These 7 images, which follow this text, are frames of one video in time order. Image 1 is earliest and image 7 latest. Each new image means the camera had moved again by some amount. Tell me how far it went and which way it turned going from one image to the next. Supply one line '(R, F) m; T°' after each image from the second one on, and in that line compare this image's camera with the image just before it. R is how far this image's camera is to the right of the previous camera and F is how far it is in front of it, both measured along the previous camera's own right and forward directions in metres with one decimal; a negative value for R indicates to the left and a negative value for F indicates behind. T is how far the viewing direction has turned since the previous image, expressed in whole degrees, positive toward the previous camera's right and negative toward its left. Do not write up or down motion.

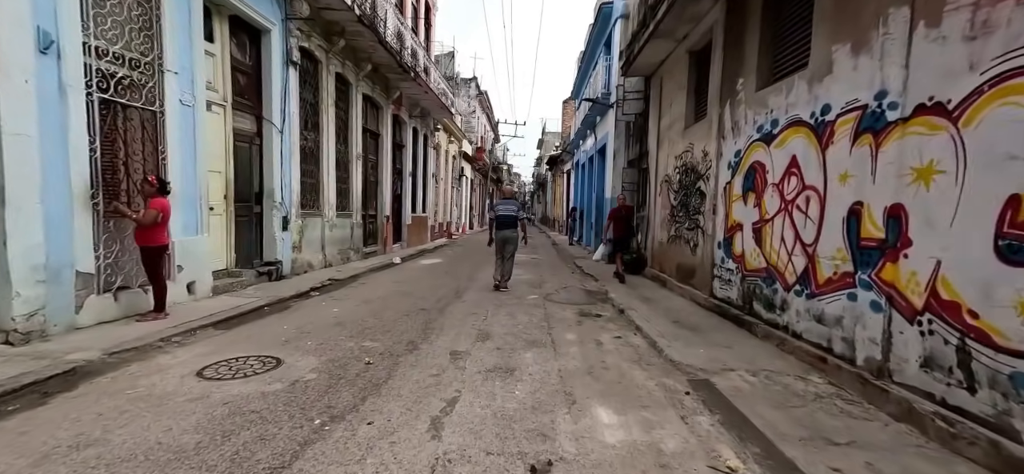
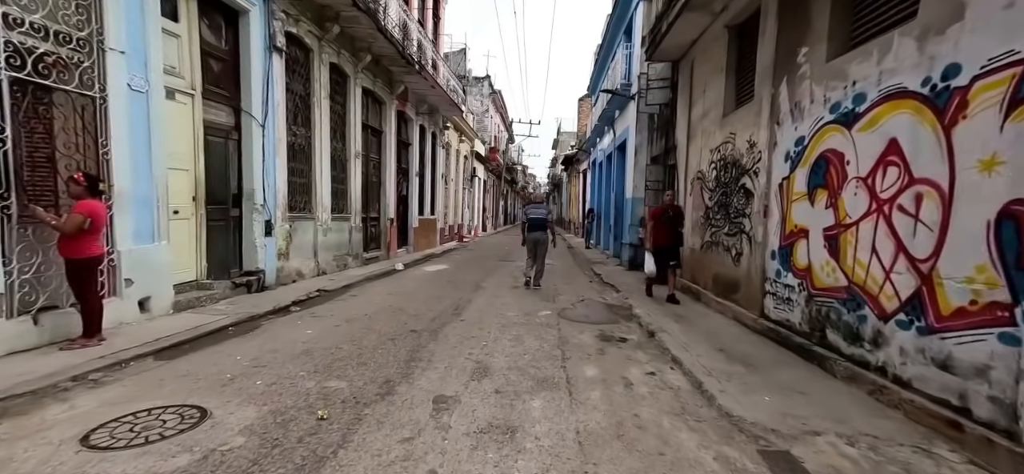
(+0.1, +1.0) m; -2°
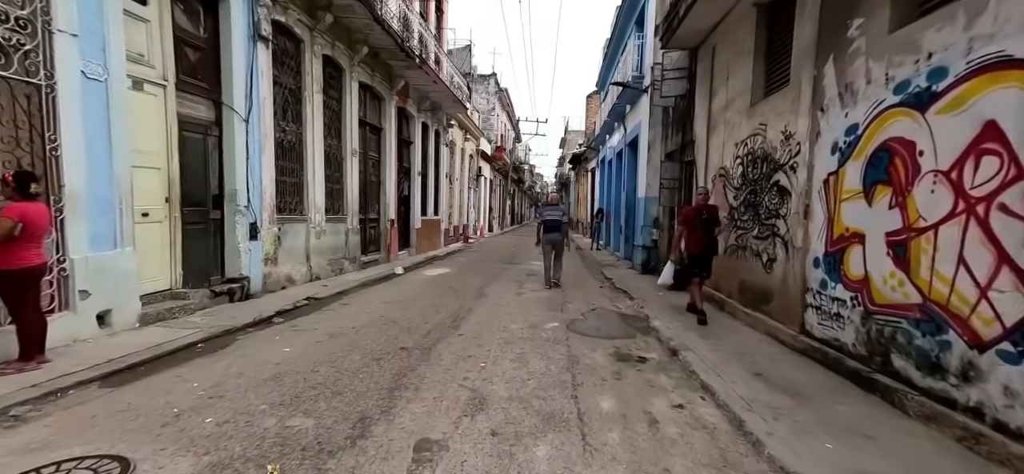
(+0.1, +0.6) m; -1°
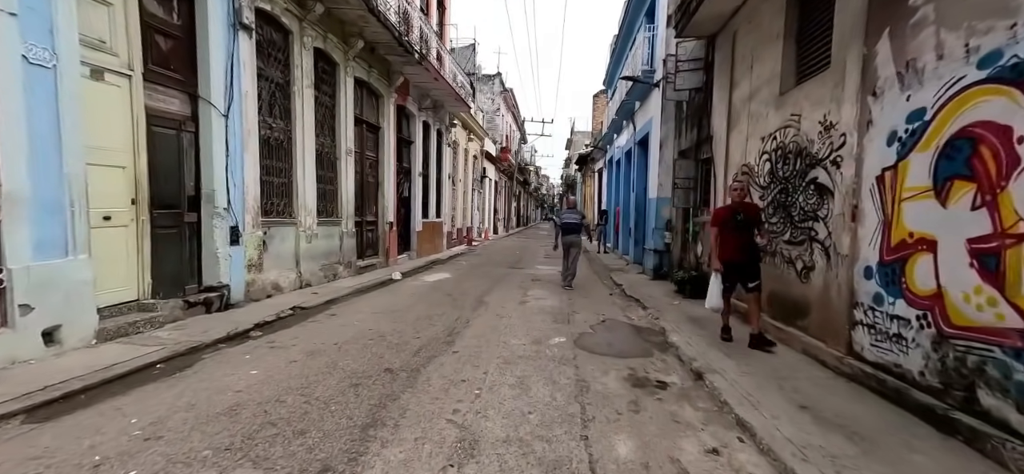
(+0.1, +0.6) m; -1°
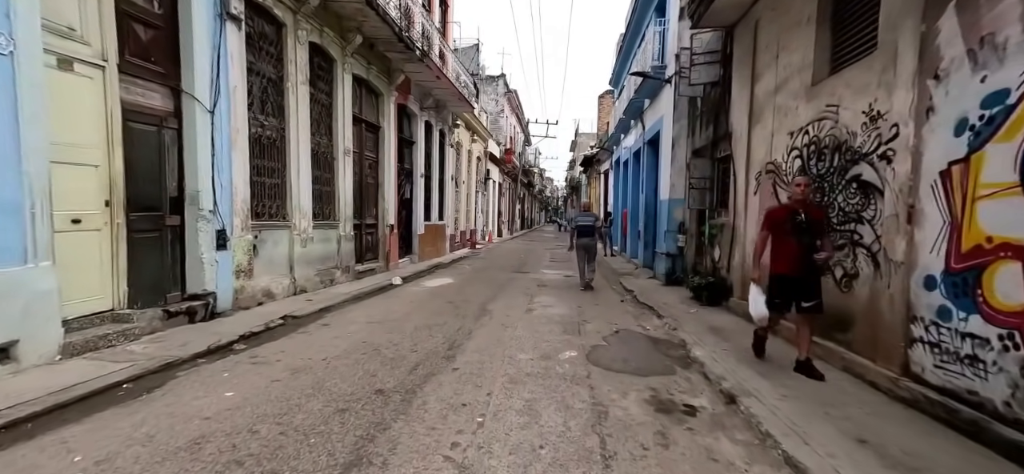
(0.0, +0.5) m; -1°
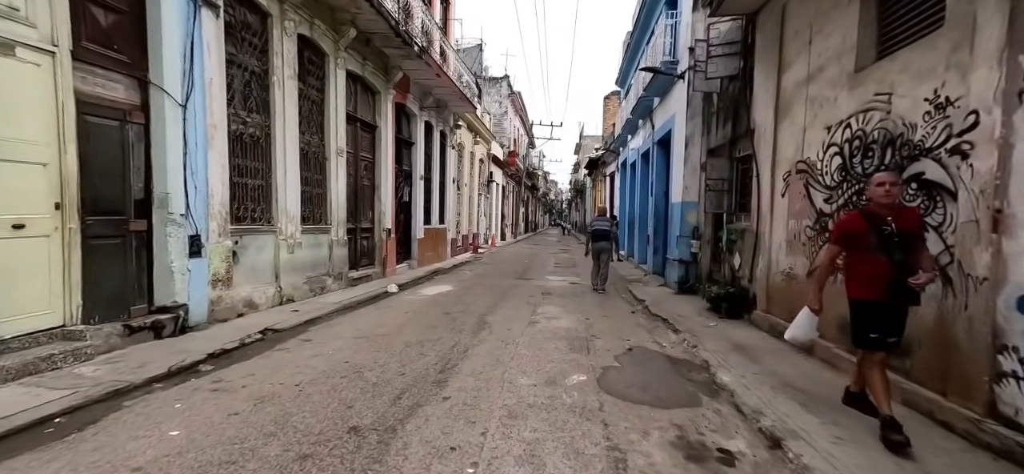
(0.0, +0.6) m; -1°
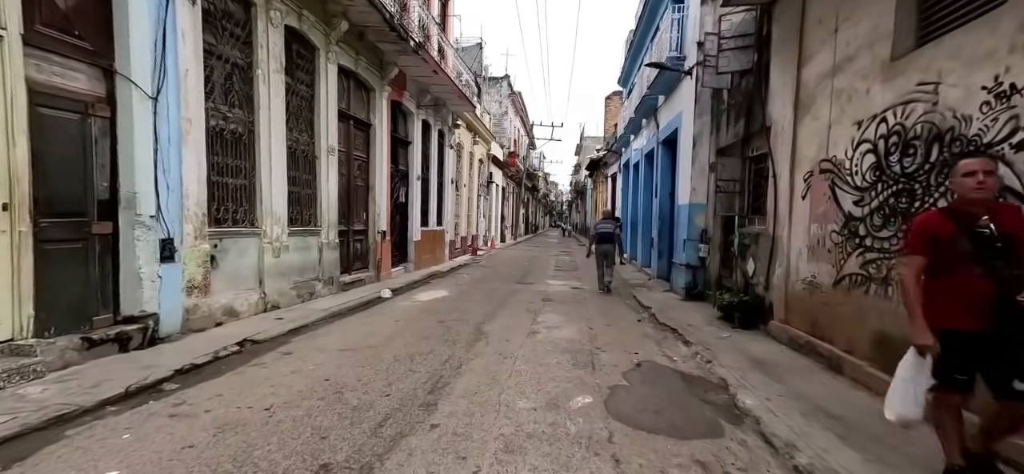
(0.0, +0.4) m; 0°
